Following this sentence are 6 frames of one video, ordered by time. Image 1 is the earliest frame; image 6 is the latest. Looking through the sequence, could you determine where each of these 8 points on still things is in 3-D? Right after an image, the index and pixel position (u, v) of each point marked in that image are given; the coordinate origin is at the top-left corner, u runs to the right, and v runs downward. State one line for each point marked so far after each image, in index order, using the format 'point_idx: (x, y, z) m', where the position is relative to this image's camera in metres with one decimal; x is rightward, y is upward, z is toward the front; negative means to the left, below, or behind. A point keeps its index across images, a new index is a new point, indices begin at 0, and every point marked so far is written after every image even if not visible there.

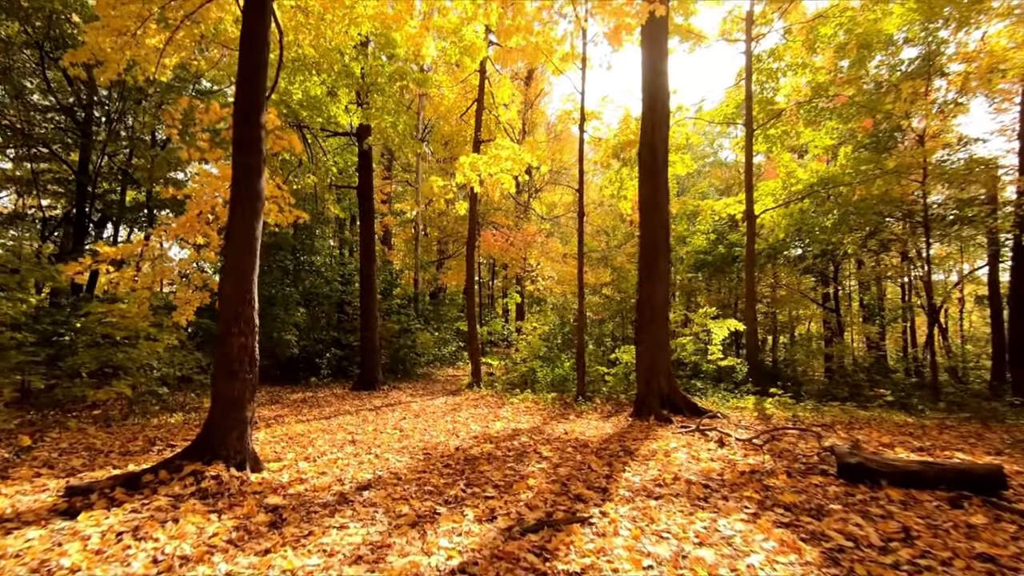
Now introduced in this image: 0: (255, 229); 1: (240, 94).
0: (-2.4, +0.6, +4.3) m
1: (-2.6, +1.8, +4.4) m
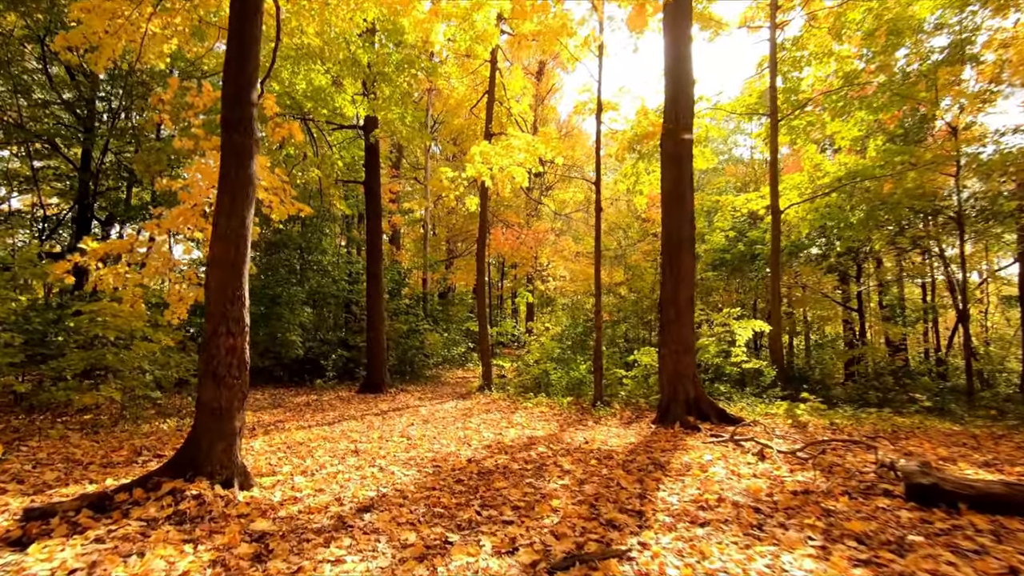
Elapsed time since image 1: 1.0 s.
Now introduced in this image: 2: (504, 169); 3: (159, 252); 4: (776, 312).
0: (-2.2, +0.6, +3.9) m
1: (-2.4, +1.9, +3.9) m
2: (-0.2, +2.6, +10.1) m
3: (-4.8, +0.5, +6.3) m
4: (+6.2, -0.6, +11.0) m
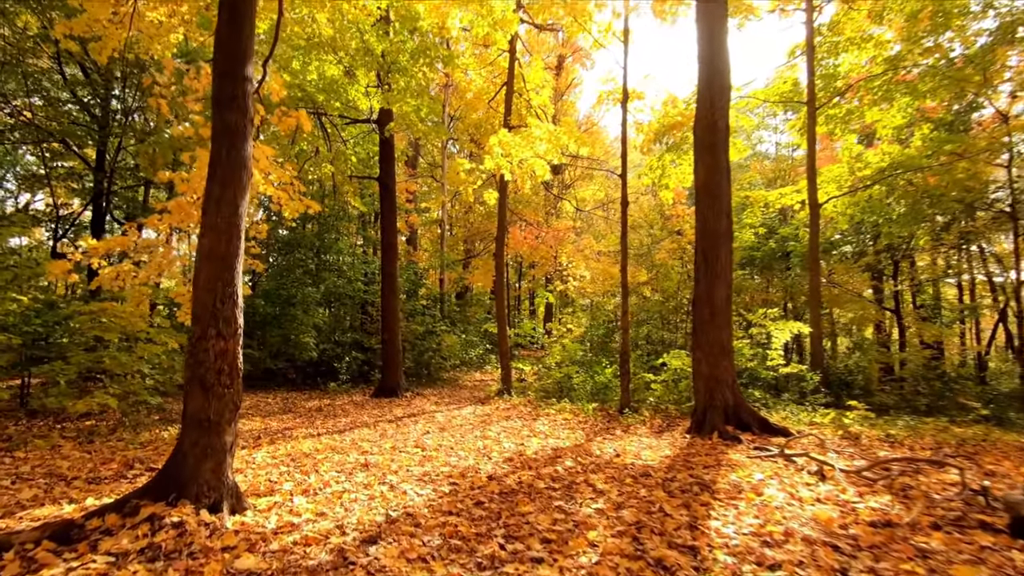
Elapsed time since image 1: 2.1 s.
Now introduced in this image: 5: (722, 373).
0: (-2.0, +0.6, +3.5) m
1: (-2.2, +1.9, +3.5) m
2: (+0.2, +2.6, +9.6) m
3: (-4.5, +0.5, +5.9) m
4: (+6.7, -0.5, +10.2) m
5: (+3.1, -1.3, +6.9) m
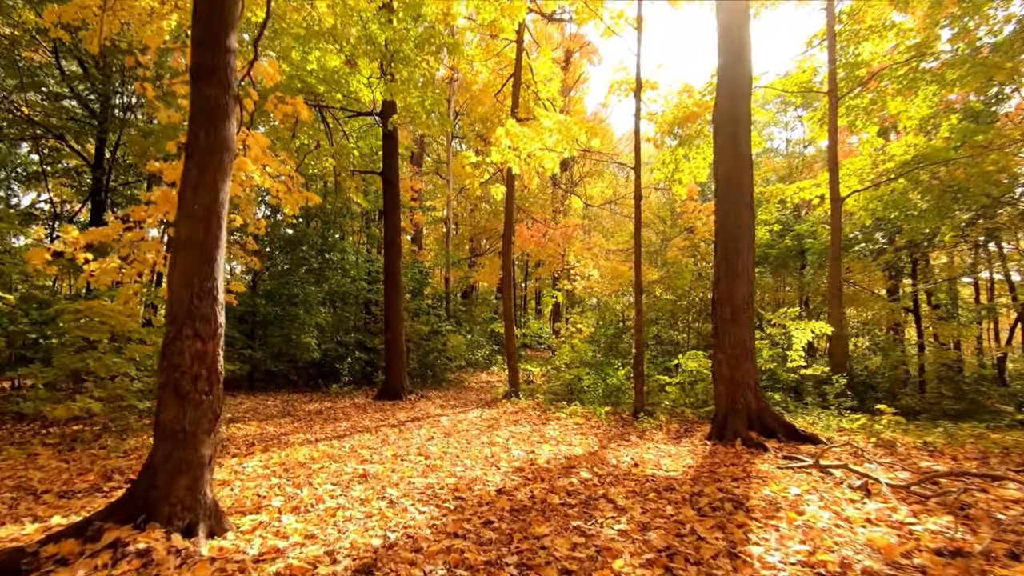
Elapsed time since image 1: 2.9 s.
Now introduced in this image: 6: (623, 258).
0: (-2.0, +0.7, +3.1) m
1: (-2.1, +1.9, +3.1) m
2: (+0.4, +2.6, +9.2) m
3: (-4.4, +0.5, +5.6) m
4: (+6.8, -0.5, +9.7) m
5: (+3.3, -1.2, +6.5) m
6: (+3.6, +0.9, +15.0) m
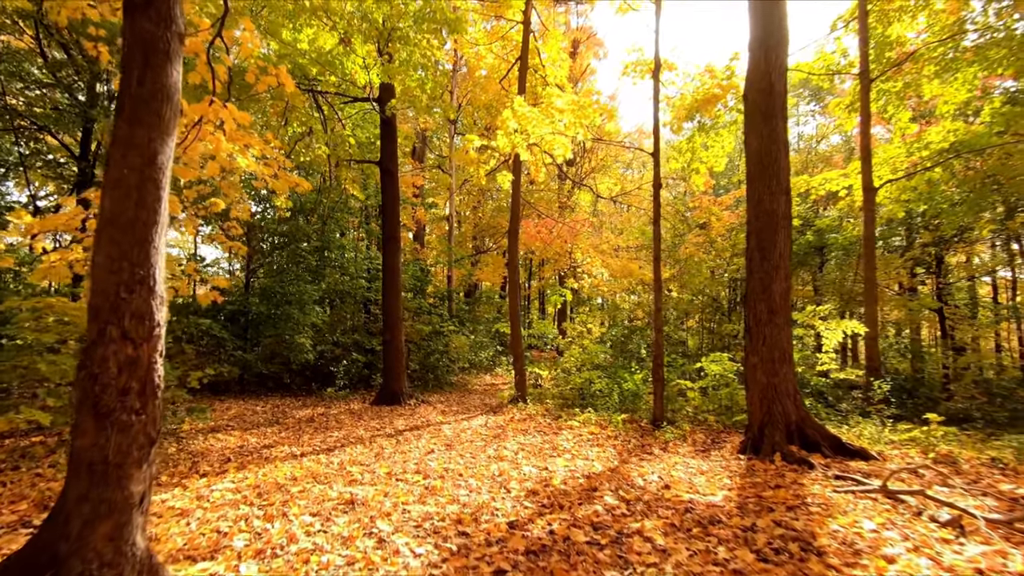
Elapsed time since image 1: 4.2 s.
0: (-1.9, +0.7, +2.4) m
1: (-2.0, +2.0, +2.5) m
2: (+0.5, +2.7, +8.5) m
3: (-4.3, +0.6, +5.0) m
4: (+7.0, -0.4, +9.0) m
5: (+3.4, -1.2, +5.8) m
6: (+3.7, +1.0, +14.3) m
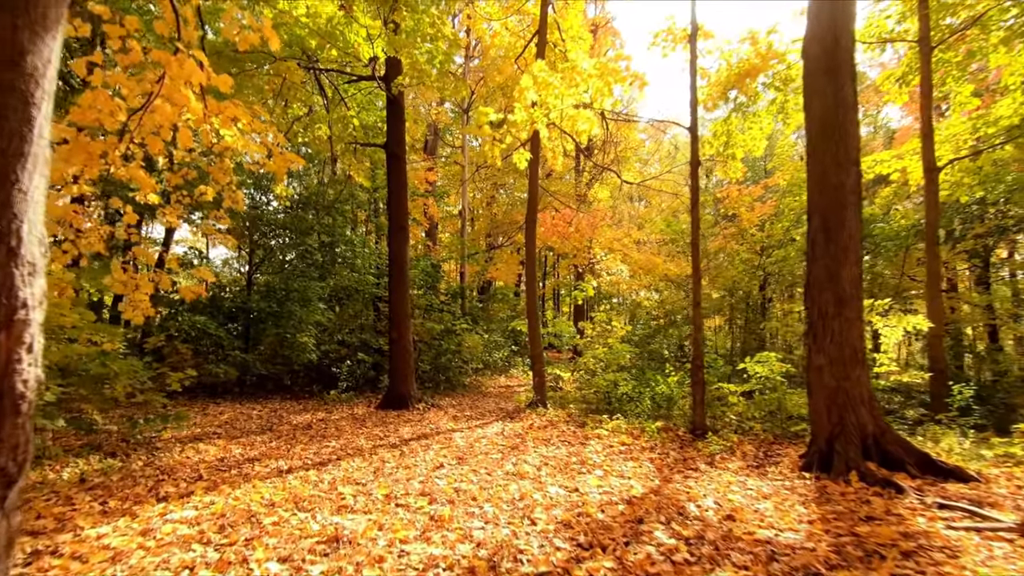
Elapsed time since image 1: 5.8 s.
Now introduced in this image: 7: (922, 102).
0: (-1.7, +0.8, +1.7) m
1: (-1.9, +2.1, +1.7) m
2: (+0.8, +2.8, +7.7) m
3: (-4.1, +0.7, +4.3) m
4: (+7.3, -0.3, +8.0) m
5: (+3.6, -1.0, +4.9) m
6: (+4.2, +1.1, +13.3) m
7: (+7.9, +3.7, +9.0) m
